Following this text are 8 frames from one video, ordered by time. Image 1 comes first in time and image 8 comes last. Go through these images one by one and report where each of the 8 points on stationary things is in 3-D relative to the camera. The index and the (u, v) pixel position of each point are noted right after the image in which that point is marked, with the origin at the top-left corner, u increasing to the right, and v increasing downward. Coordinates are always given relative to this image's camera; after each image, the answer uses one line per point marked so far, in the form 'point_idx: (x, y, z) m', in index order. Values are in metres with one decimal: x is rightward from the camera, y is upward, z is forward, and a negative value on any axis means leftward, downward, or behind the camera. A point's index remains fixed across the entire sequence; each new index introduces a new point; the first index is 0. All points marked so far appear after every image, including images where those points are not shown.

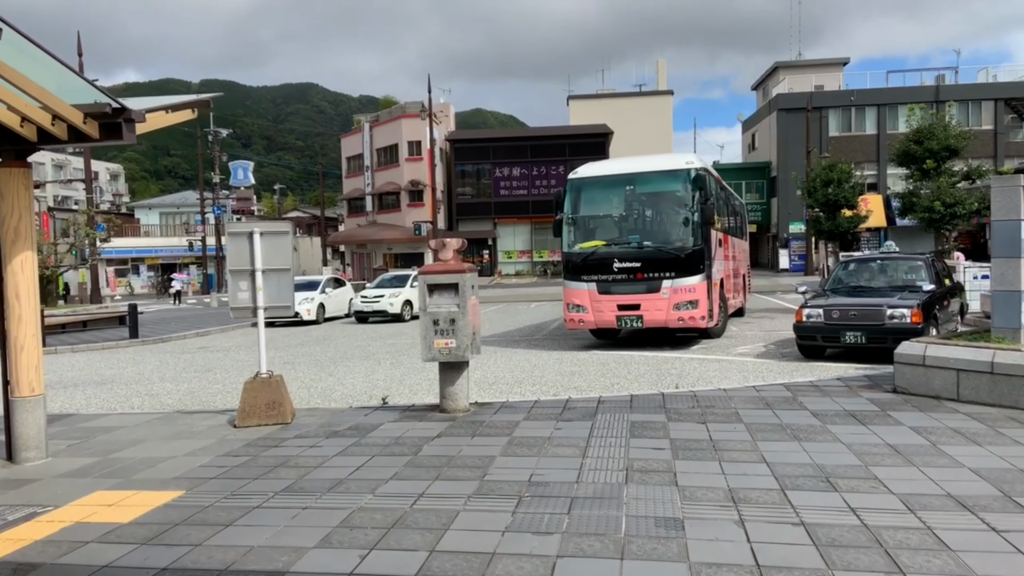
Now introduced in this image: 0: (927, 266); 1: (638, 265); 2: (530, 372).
0: (+6.4, +0.3, +11.6) m
1: (+2.1, +0.4, +12.6) m
2: (+0.3, -1.2, +10.3) m
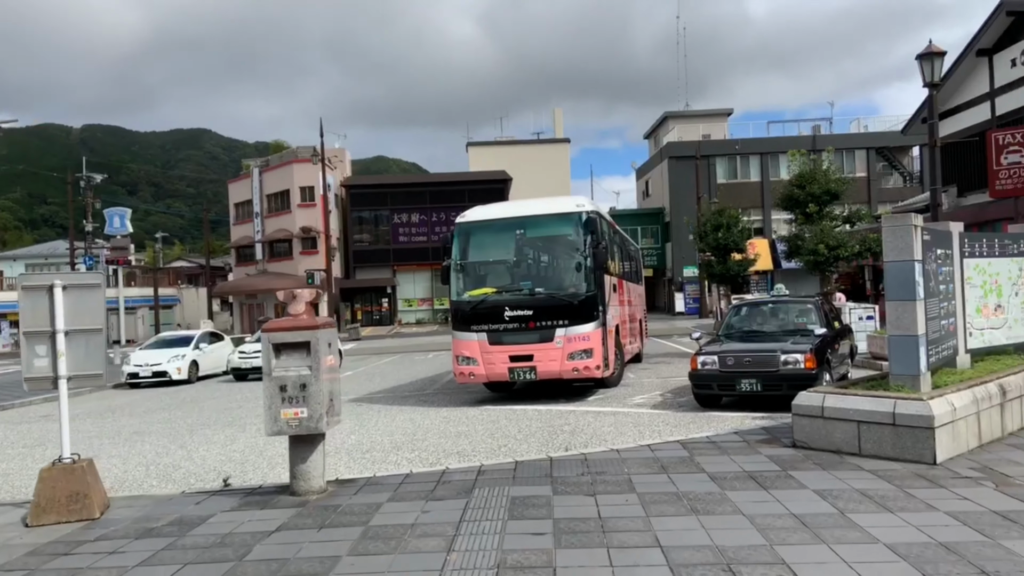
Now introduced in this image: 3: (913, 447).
0: (+4.7, -0.3, +11.5) m
1: (+0.3, -0.4, +11.9) m
2: (-1.2, -1.8, +9.3) m
3: (+3.3, -1.3, +6.2) m
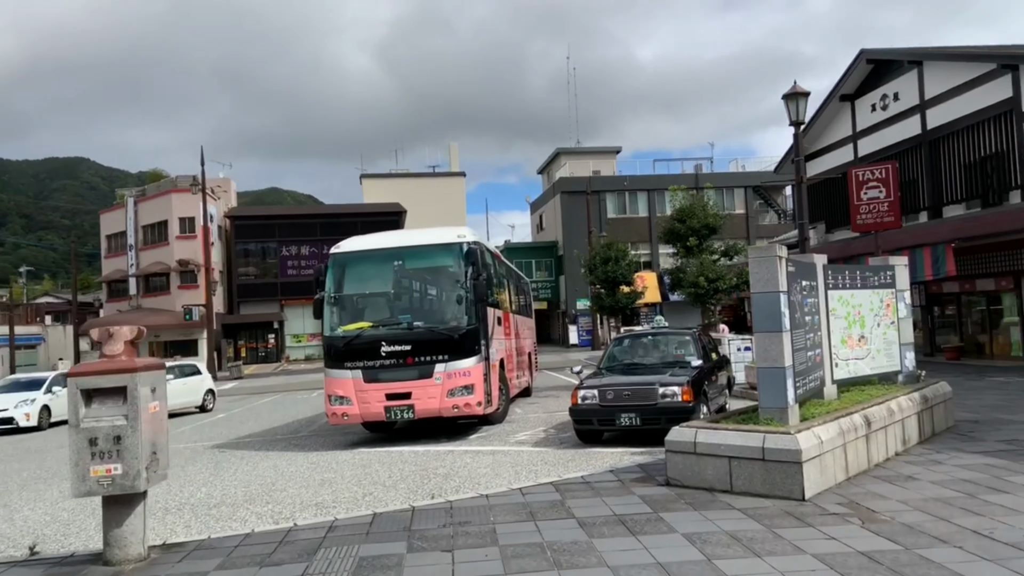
0: (+2.8, -0.8, +11.6) m
1: (-1.6, -0.9, +11.4) m
2: (-2.7, -2.2, +8.5) m
3: (+2.2, -1.6, +6.0) m
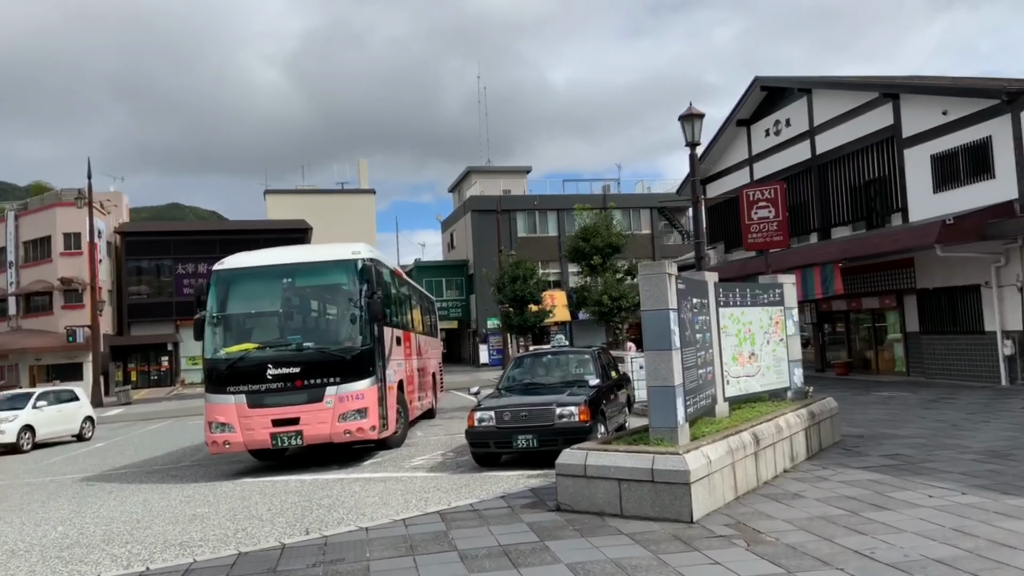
0: (+1.3, -1.1, +11.5) m
1: (-3.1, -1.2, +10.8) m
2: (-3.9, -2.4, +7.8) m
3: (+1.3, -1.7, +5.9) m
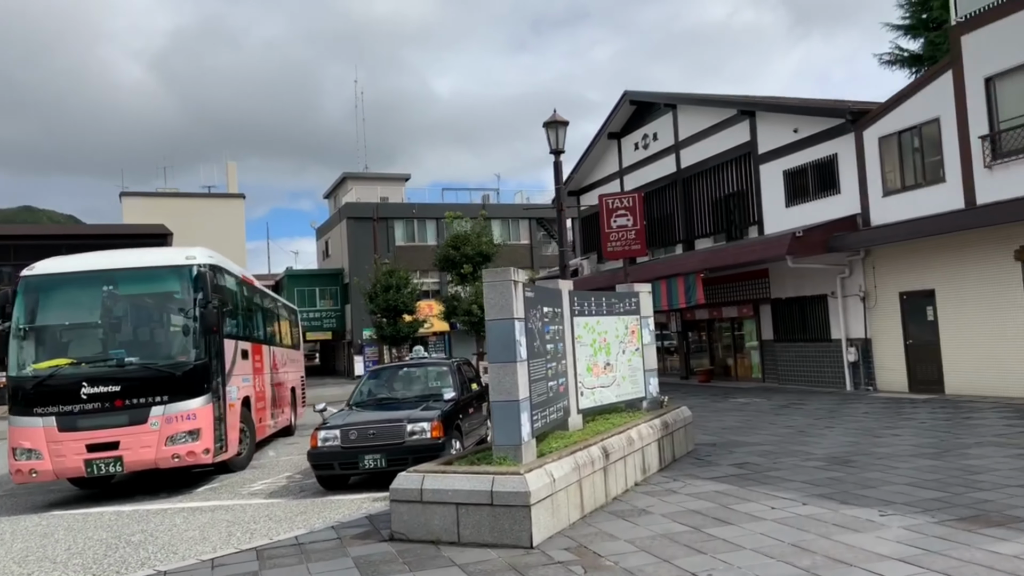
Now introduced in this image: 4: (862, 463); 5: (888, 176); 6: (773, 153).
0: (-0.9, -1.2, +11.0) m
1: (-5.0, -1.3, +9.7) m
2: (-5.4, -2.5, +6.6) m
3: (0.0, -1.8, +5.5) m
4: (+3.8, -1.9, +8.2) m
5: (+8.1, +2.4, +16.3) m
6: (+6.9, +3.5, +19.8) m
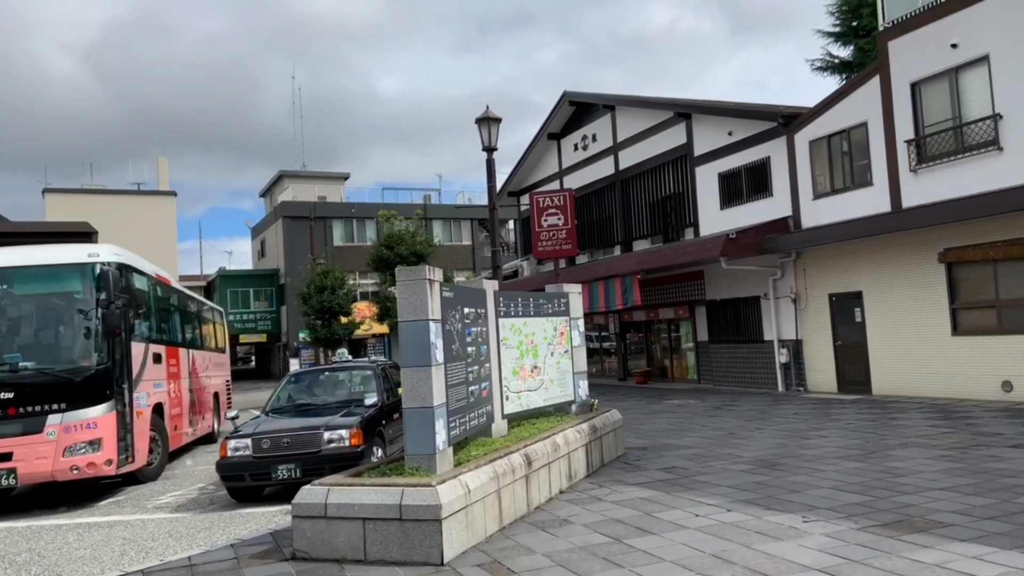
0: (-1.9, -1.2, +10.6) m
1: (-6.0, -1.3, +8.9) m
2: (-6.1, -2.5, +5.8) m
3: (-0.6, -1.7, +5.1) m
4: (+3.0, -1.9, +8.1) m
5: (+6.7, +2.4, +16.5) m
6: (+5.2, +3.5, +19.9) m
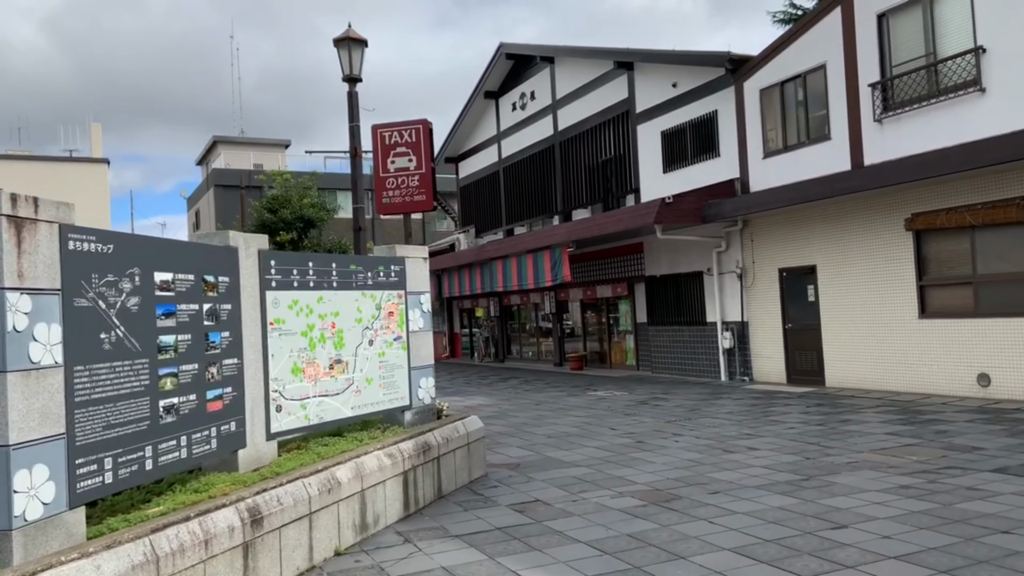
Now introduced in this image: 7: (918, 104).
0: (-3.6, -0.8, +8.0) m
1: (-7.6, -0.9, +6.2) m
2: (-7.6, -2.2, +3.2) m
3: (-2.1, -1.5, +2.6) m
4: (+1.4, -1.6, +5.8) m
5: (+4.8, +2.9, +14.1) m
6: (+3.2, +4.1, +17.4) m
7: (+6.0, +2.7, +11.1) m
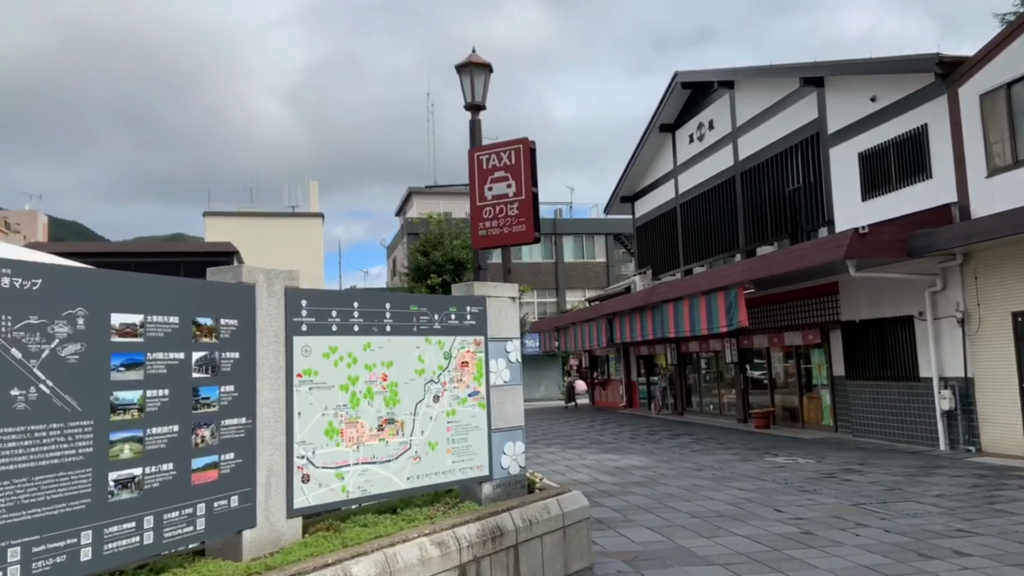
0: (-2.4, -1.3, +7.5) m
1: (-6.7, -1.3, +6.8) m
2: (-7.6, -2.4, +3.8) m
3: (-2.4, -1.6, +1.9) m
4: (+1.8, -1.9, +4.0) m
5: (+7.4, +2.1, +11.4) m
6: (+6.7, +3.2, +15.1) m
7: (+7.7, +2.2, +8.2) m
